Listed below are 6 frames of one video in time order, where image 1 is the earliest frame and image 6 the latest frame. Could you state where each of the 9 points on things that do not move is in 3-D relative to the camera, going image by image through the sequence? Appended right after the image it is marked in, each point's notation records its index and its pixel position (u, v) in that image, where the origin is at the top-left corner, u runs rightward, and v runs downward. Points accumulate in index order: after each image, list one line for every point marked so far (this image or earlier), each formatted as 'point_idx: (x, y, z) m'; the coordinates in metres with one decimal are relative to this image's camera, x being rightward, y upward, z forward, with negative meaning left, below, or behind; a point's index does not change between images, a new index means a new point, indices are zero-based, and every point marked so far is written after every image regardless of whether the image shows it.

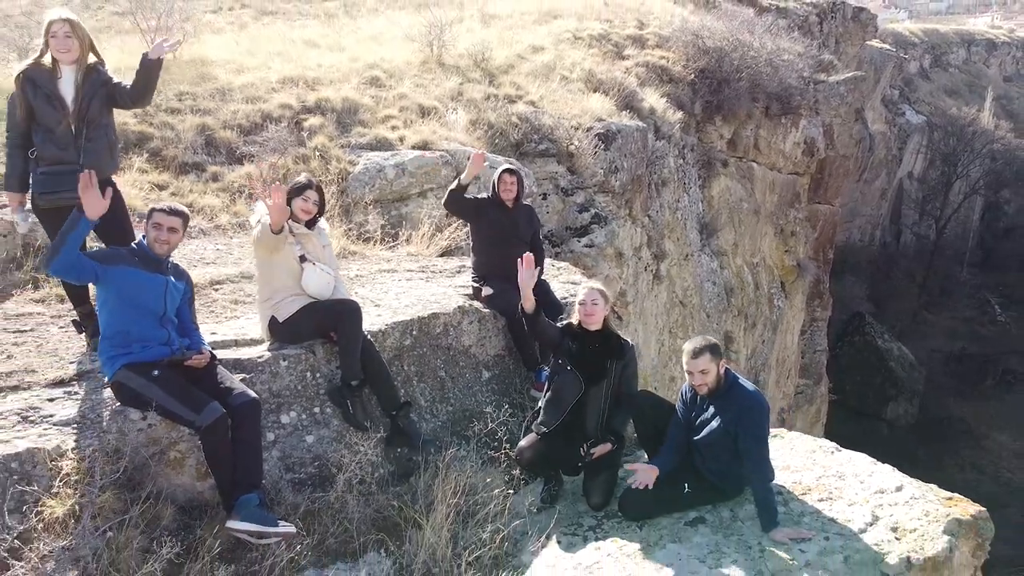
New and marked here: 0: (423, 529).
0: (-0.3, -0.9, +2.9) m
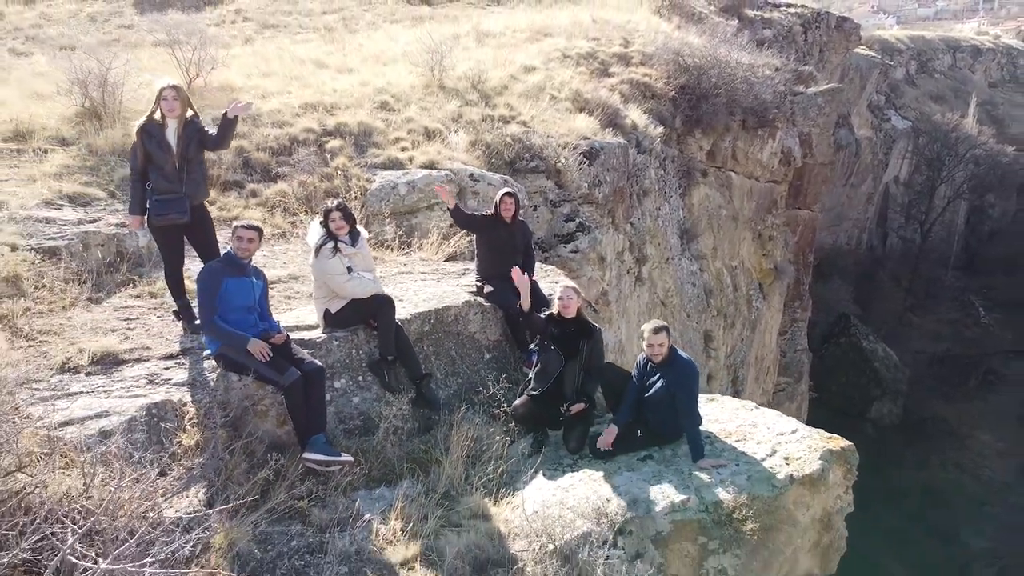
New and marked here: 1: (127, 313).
0: (-0.3, -0.8, +3.9) m
1: (-2.1, -0.1, +4.5) m
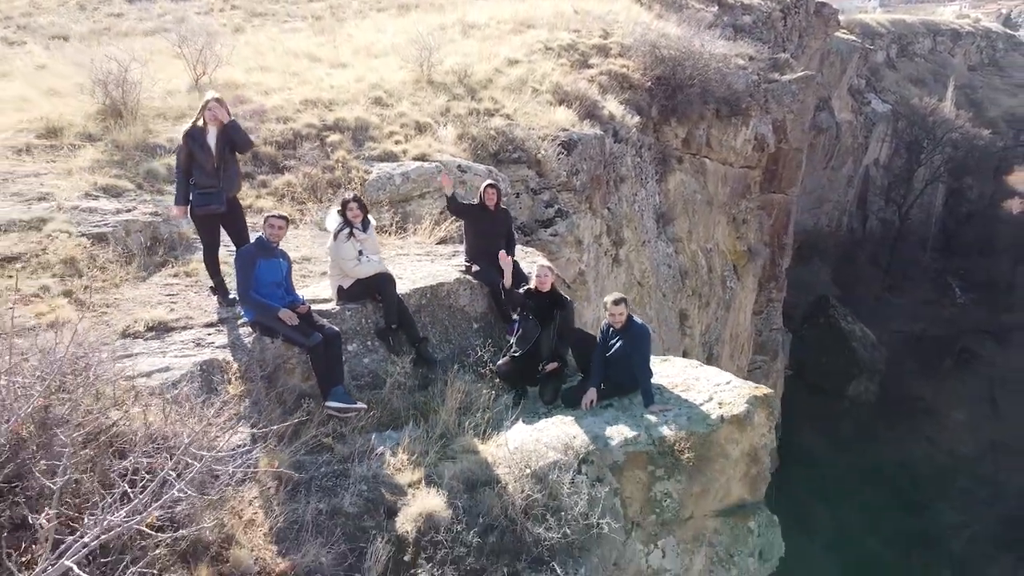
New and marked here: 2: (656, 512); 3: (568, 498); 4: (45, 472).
0: (-0.4, -0.7, +4.8) m
1: (-2.2, 0.0, +5.3) m
2: (+0.8, -1.3, +4.5) m
3: (+0.3, -1.0, +4.1) m
4: (-1.8, -0.7, +3.2) m
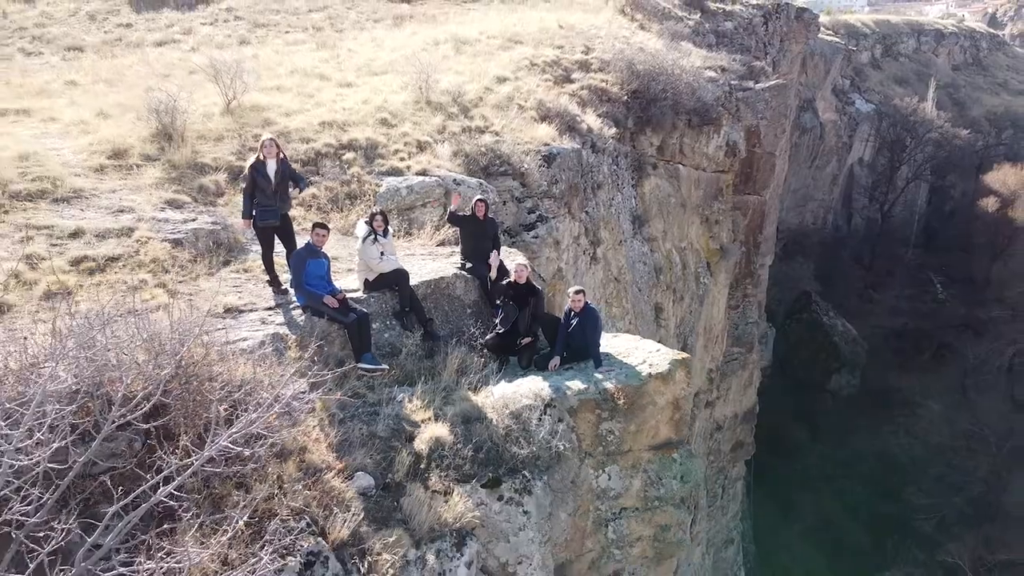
0: (-0.5, -0.7, +6.4) m
1: (-2.4, +0.1, +6.9) m
2: (+0.7, -1.2, +6.2) m
3: (+0.2, -1.0, +5.8) m
4: (-1.9, -0.7, +4.8) m
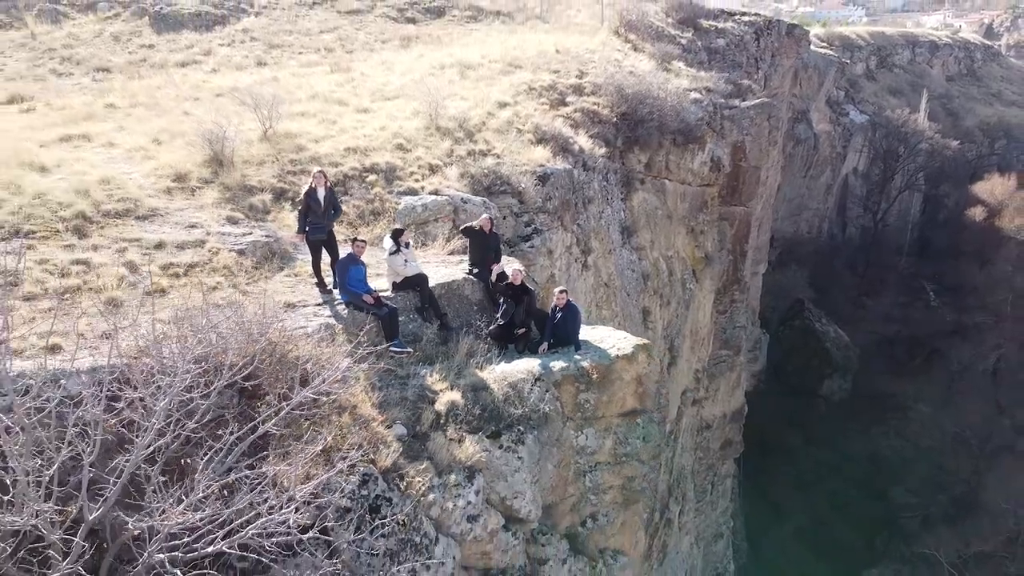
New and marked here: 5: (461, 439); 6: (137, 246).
0: (-0.6, -0.7, +8.1) m
1: (-2.4, 0.0, +8.7) m
2: (+0.7, -1.2, +7.9) m
3: (+0.1, -1.0, +7.5) m
4: (-1.9, -0.6, +6.5) m
5: (-0.4, -1.3, +6.8) m
6: (-4.0, +0.4, +8.8) m
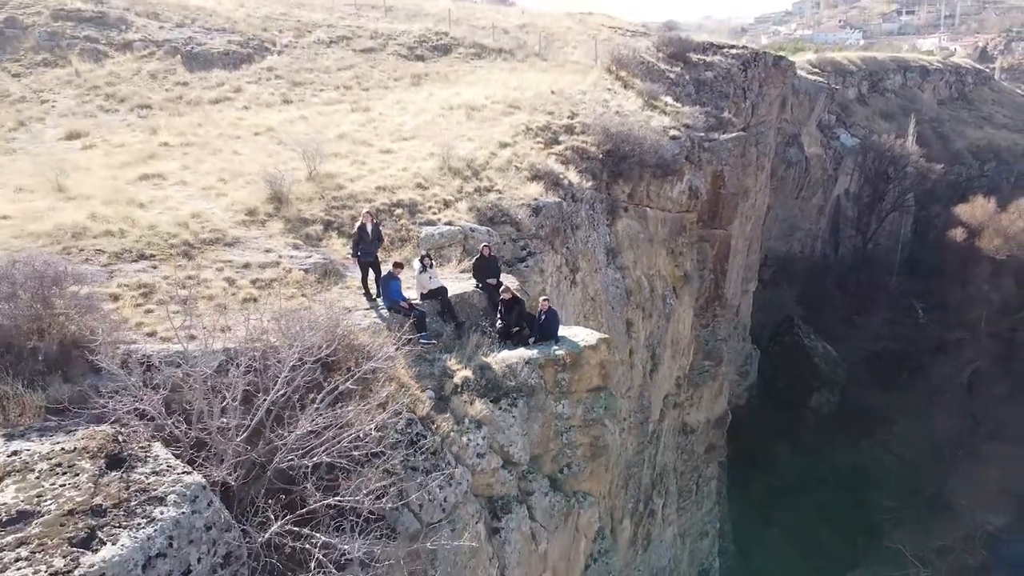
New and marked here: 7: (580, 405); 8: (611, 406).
0: (-0.6, -0.8, +11.1) m
1: (-2.4, -0.1, +11.7) m
2: (+0.6, -1.3, +10.8) m
3: (+0.1, -1.1, +10.5) m
4: (-2.0, -0.7, +9.5) m
5: (-0.5, -1.4, +9.8) m
6: (-4.1, +0.3, +11.8) m
7: (+0.9, -1.6, +11.1) m
8: (+1.4, -1.7, +11.4) m
